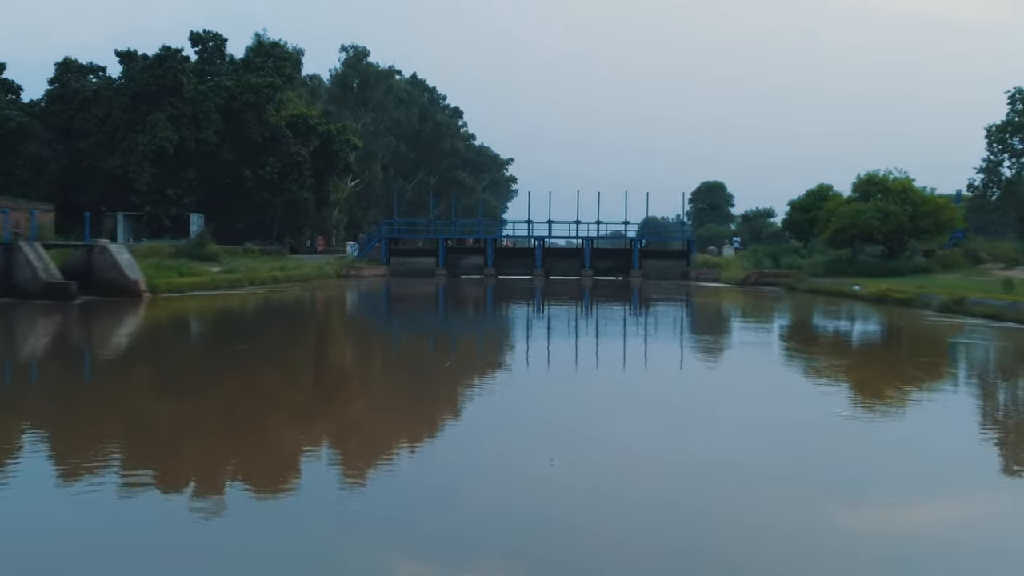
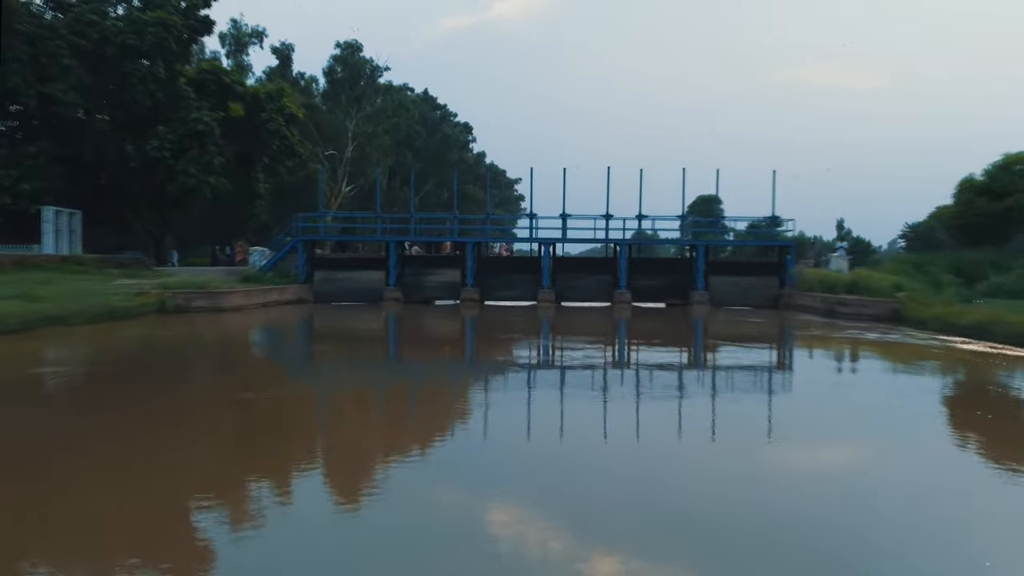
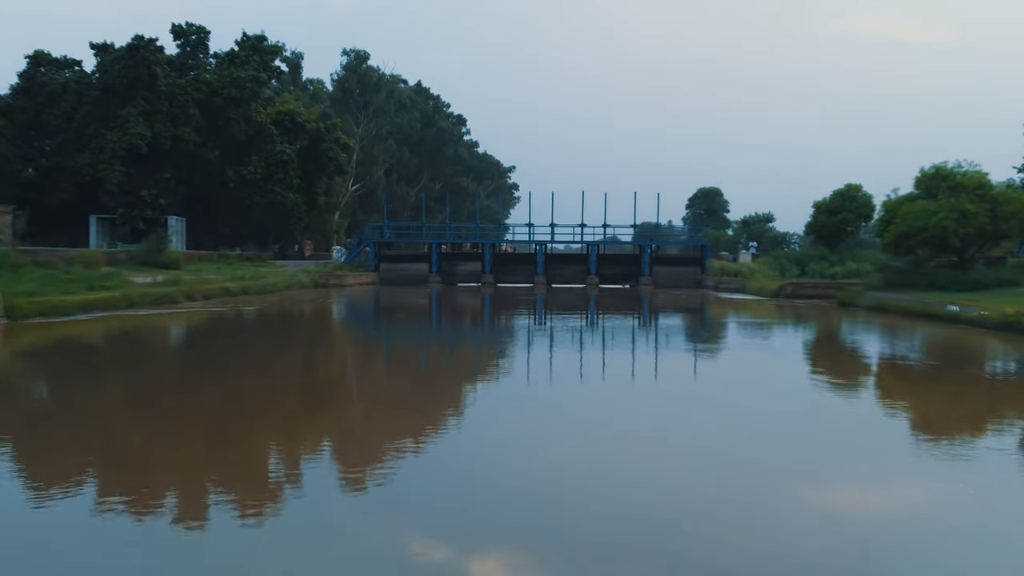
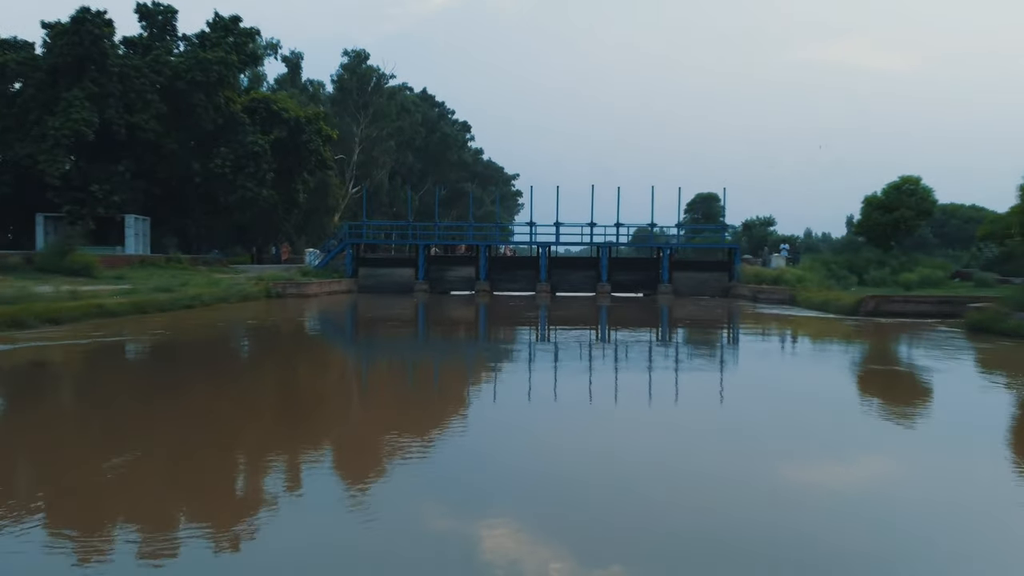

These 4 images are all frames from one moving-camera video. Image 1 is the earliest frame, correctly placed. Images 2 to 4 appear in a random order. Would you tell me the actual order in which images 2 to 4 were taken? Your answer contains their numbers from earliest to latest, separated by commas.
3, 4, 2
